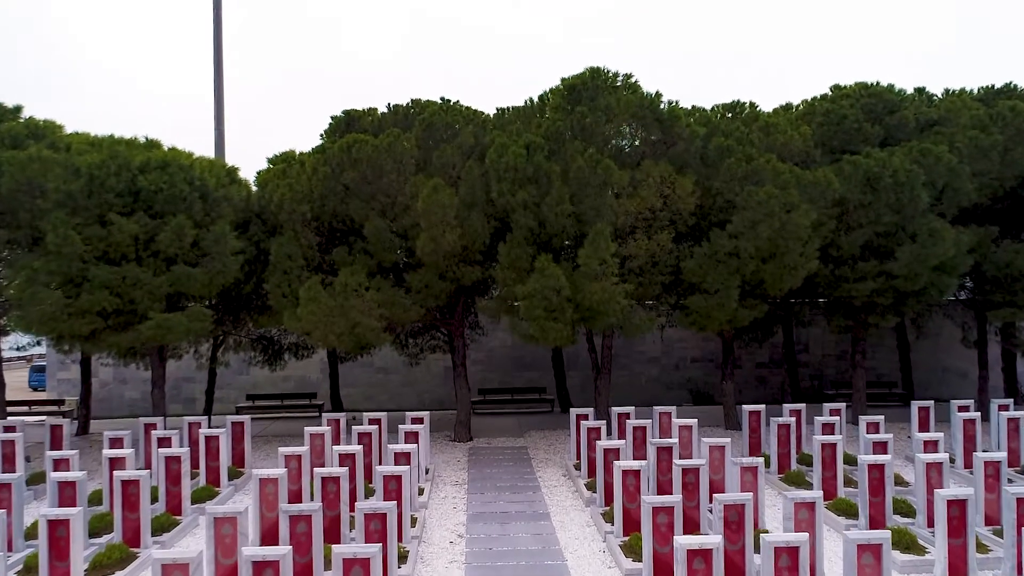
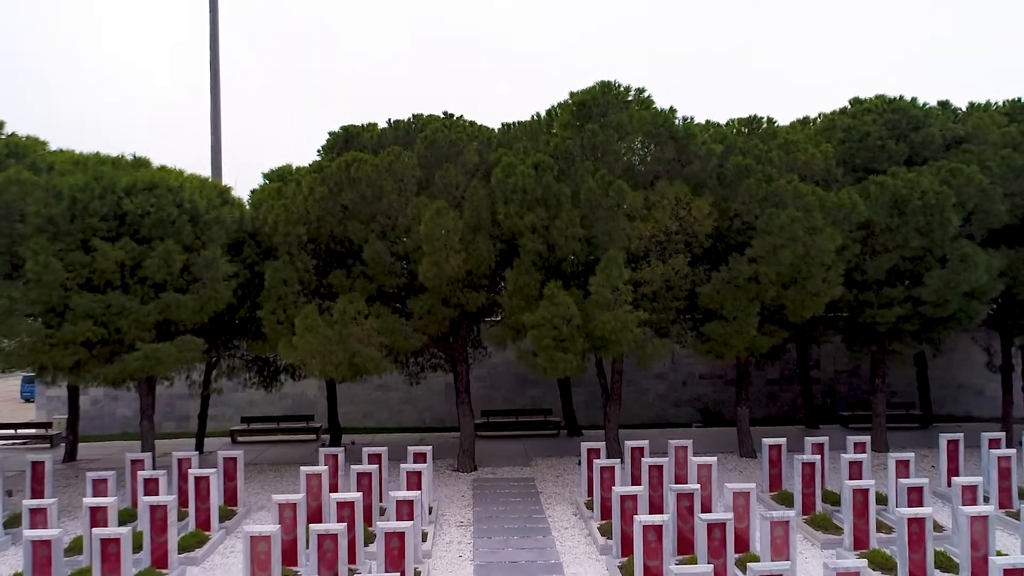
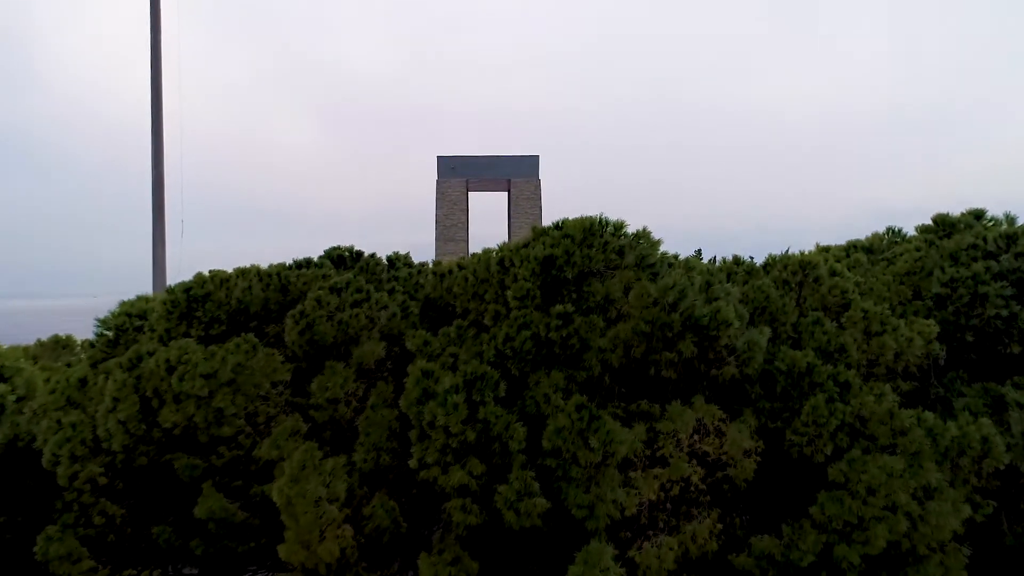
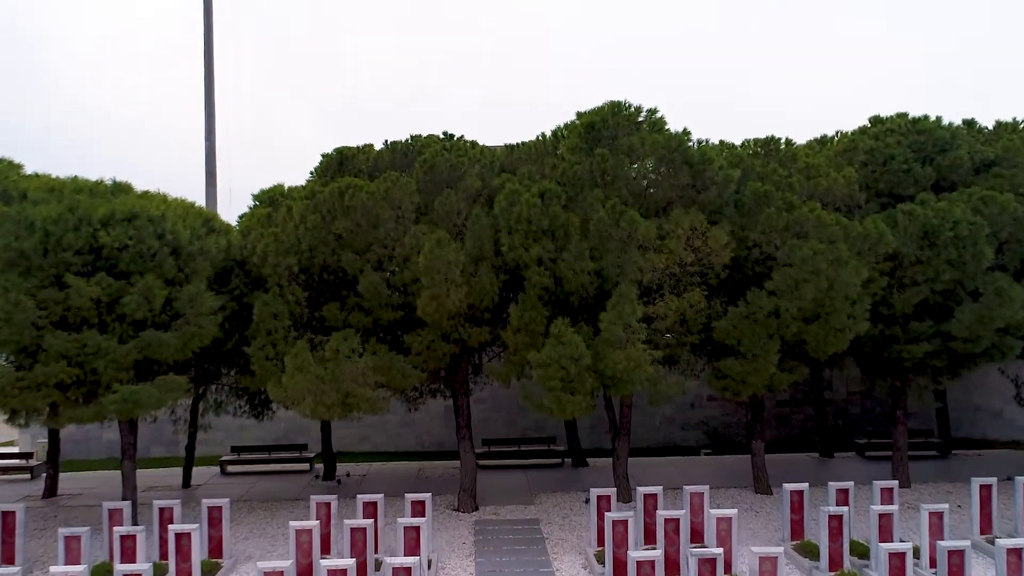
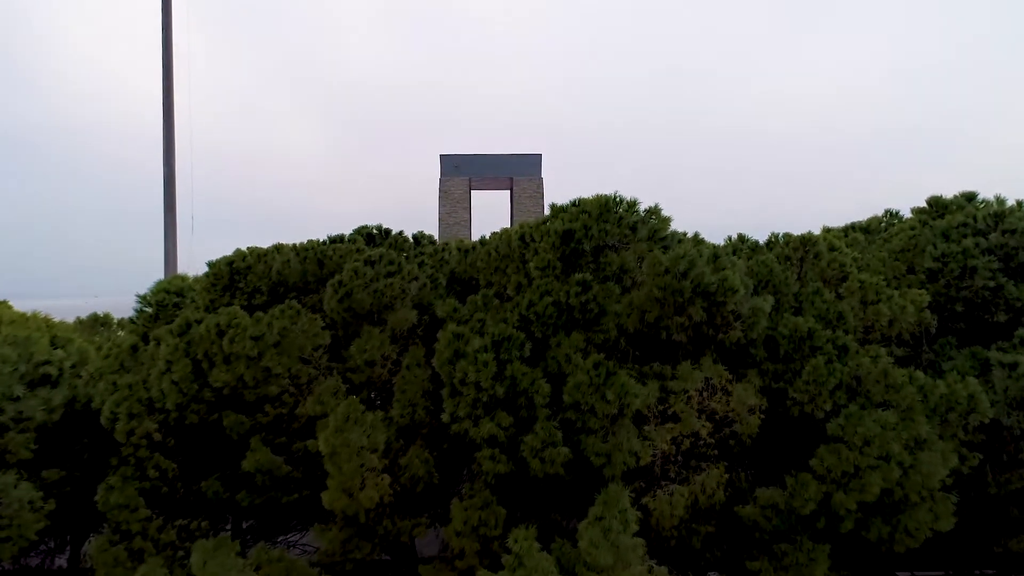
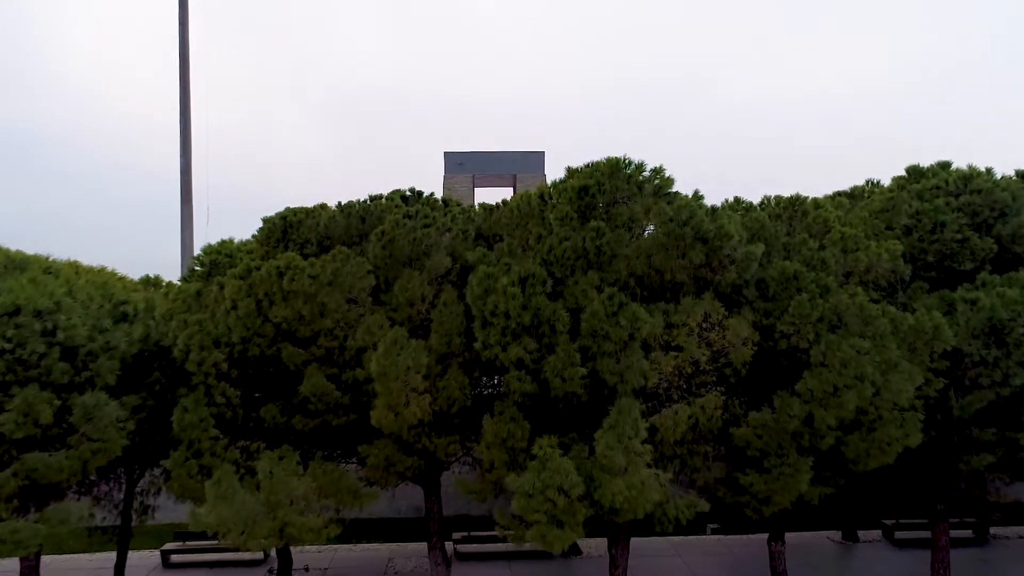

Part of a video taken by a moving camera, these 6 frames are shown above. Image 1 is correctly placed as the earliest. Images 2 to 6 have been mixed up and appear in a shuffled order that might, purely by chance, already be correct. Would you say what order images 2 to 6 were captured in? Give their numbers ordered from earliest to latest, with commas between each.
2, 4, 6, 5, 3
